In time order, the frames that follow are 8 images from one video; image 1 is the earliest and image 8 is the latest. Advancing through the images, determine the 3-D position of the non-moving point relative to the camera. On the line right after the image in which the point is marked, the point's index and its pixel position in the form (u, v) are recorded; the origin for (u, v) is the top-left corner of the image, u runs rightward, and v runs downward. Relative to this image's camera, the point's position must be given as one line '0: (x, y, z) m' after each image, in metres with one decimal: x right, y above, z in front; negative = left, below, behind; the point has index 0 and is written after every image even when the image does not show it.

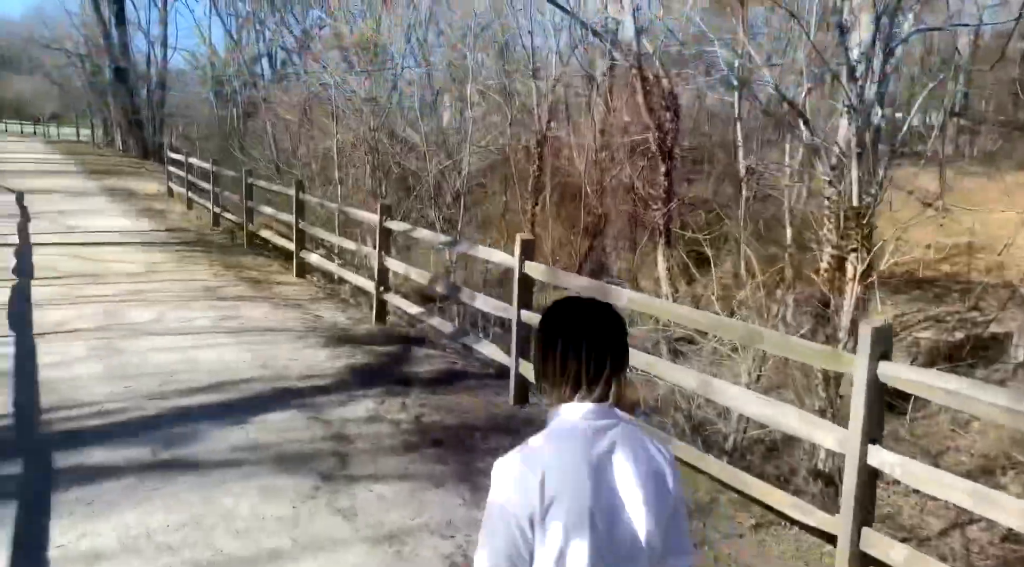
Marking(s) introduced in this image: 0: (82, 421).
0: (-2.0, -0.7, +3.8) m
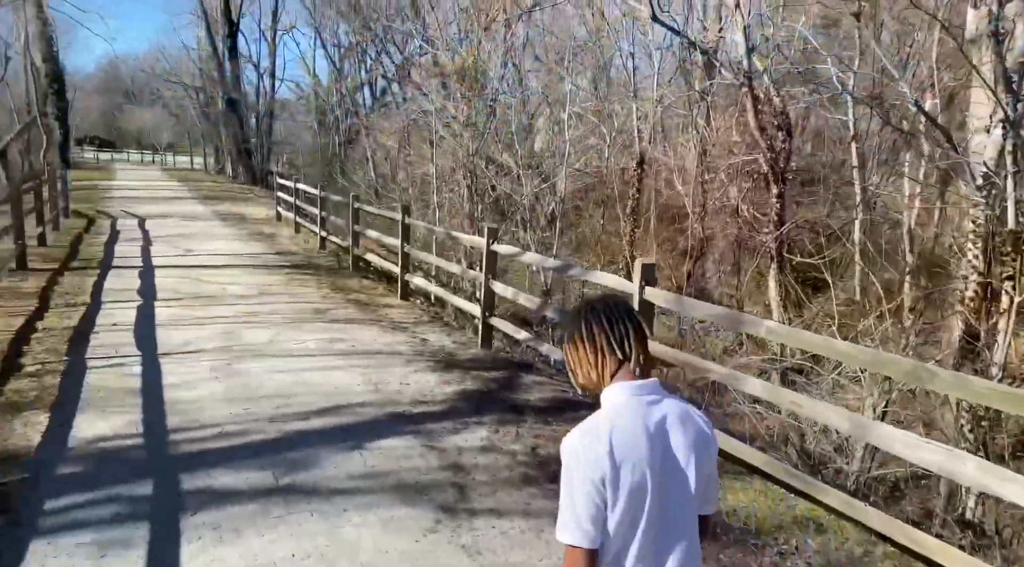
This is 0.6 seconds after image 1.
0: (-1.5, -0.8, +3.8) m
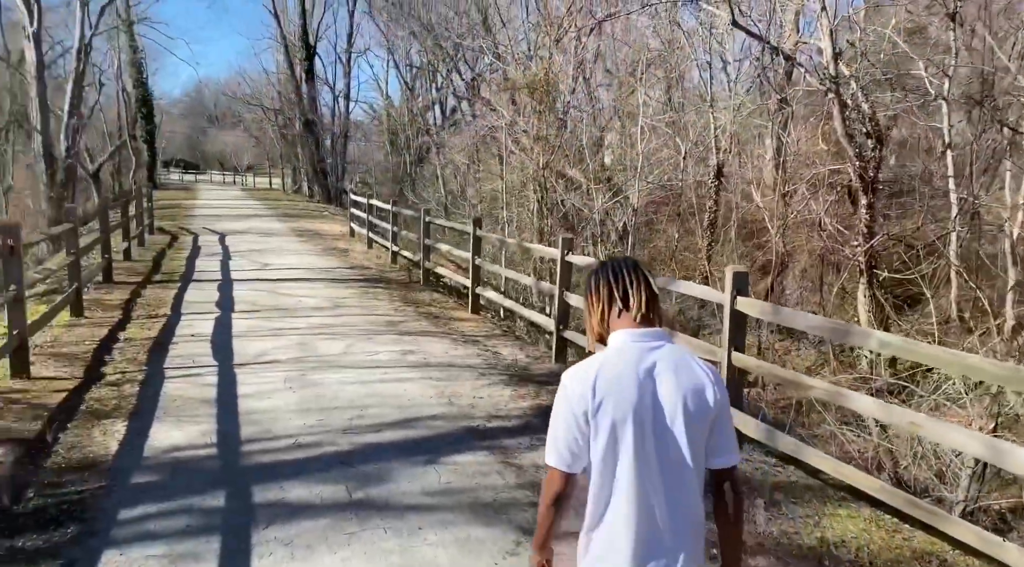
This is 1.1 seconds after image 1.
0: (-1.1, -0.8, +3.7) m
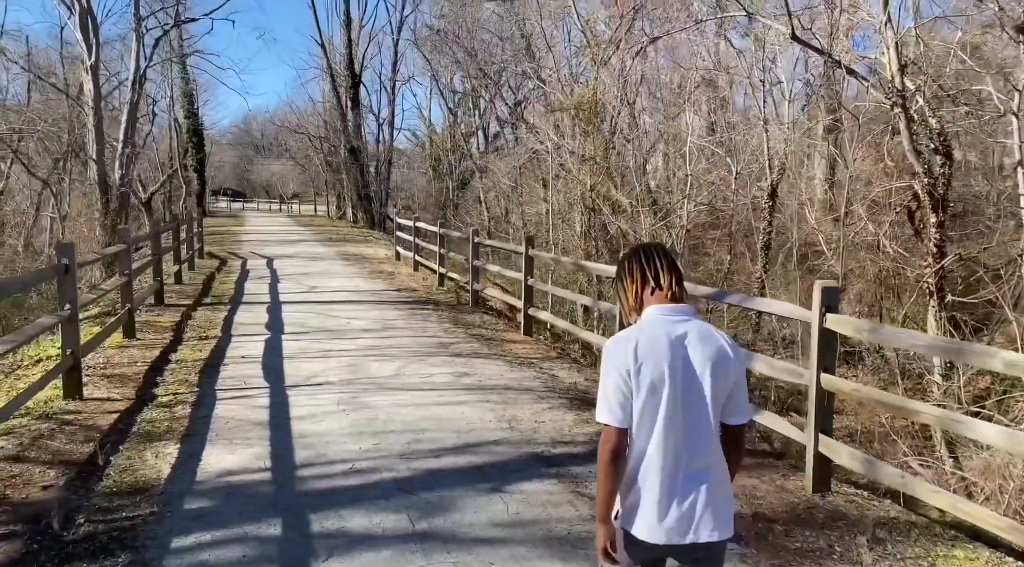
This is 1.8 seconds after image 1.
0: (-0.8, -0.9, +3.5) m
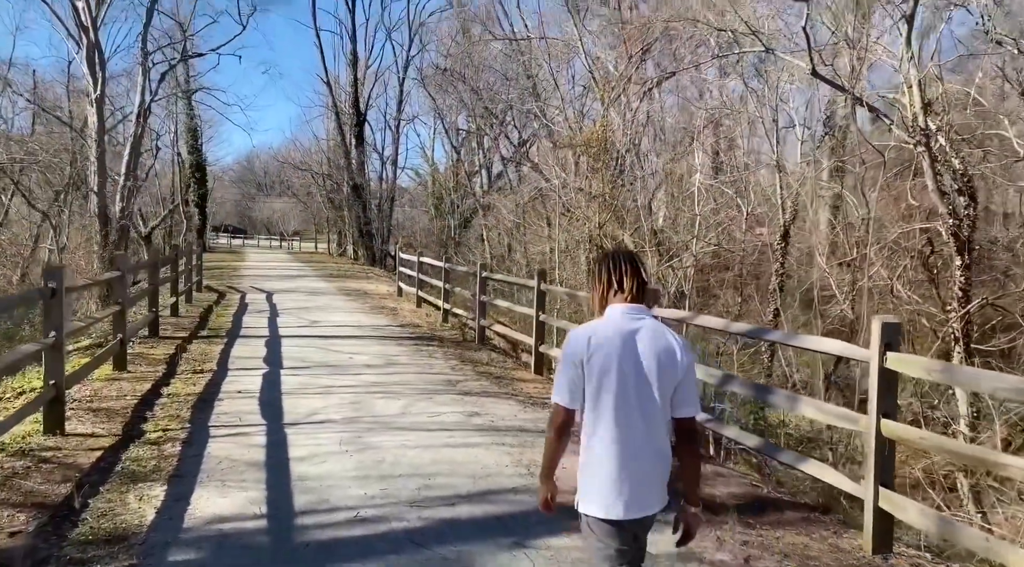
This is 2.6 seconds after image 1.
0: (-0.7, -1.0, +3.2) m
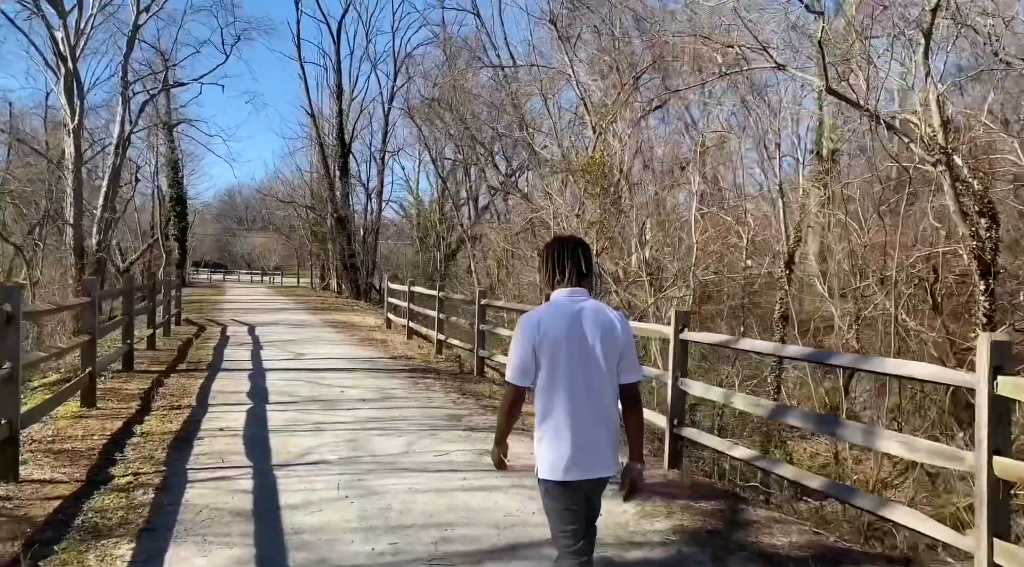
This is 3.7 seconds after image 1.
0: (-0.6, -1.0, +2.6) m
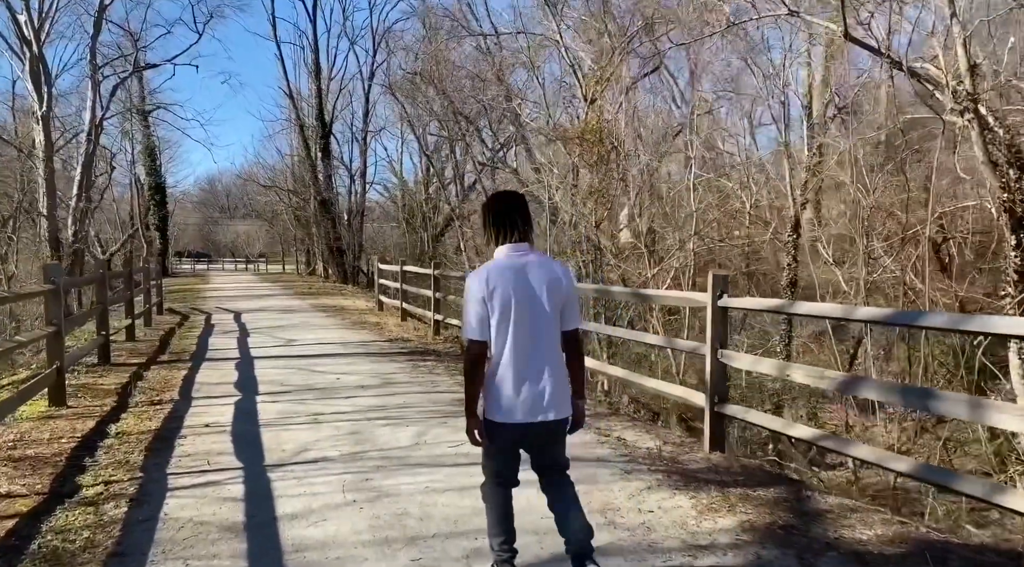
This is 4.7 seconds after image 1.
0: (-0.4, -0.9, +2.1) m
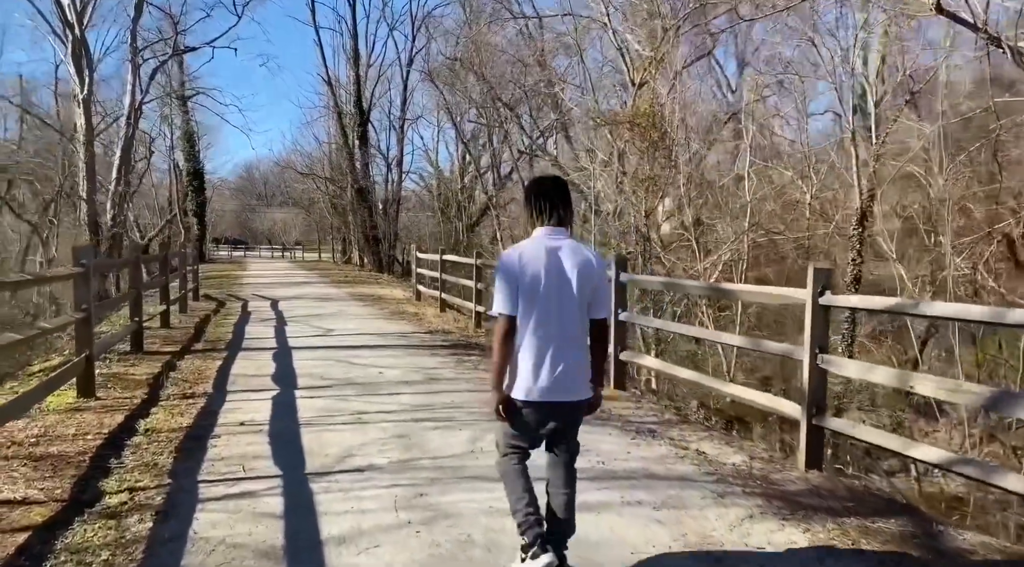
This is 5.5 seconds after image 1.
0: (-0.2, -0.9, +1.7) m
